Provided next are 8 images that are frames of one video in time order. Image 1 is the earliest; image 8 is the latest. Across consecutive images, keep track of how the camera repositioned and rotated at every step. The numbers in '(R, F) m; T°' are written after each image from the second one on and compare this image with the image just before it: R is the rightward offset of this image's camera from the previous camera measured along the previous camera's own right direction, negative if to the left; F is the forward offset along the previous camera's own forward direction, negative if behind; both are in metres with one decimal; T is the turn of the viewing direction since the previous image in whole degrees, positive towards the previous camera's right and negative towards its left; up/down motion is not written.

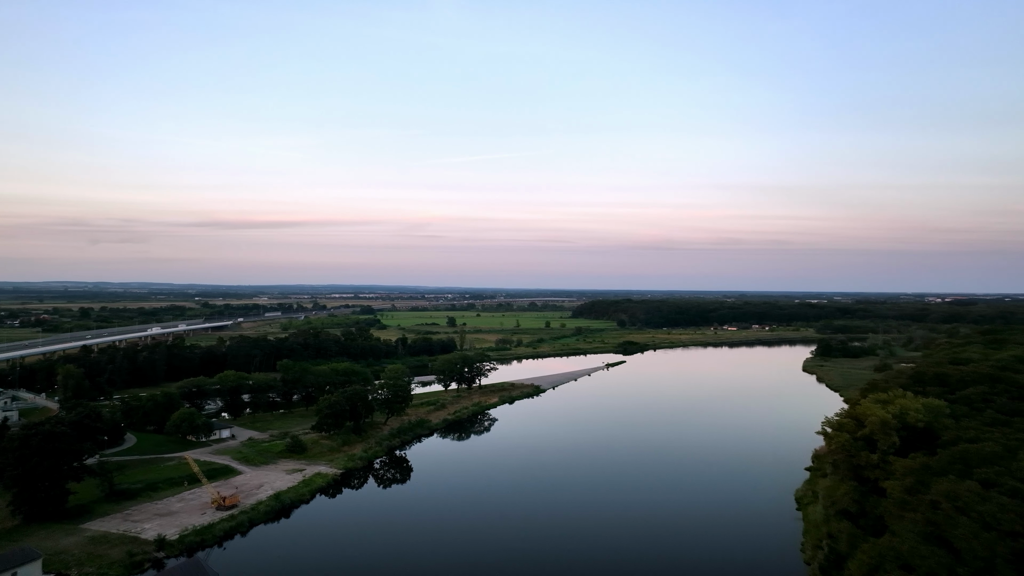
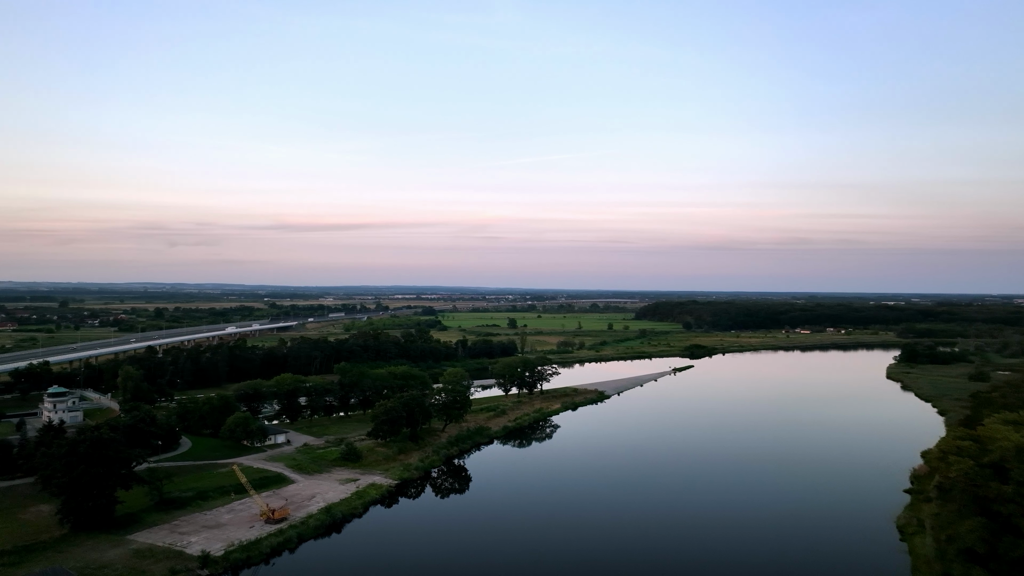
(-0.2, +2.1) m; -5°
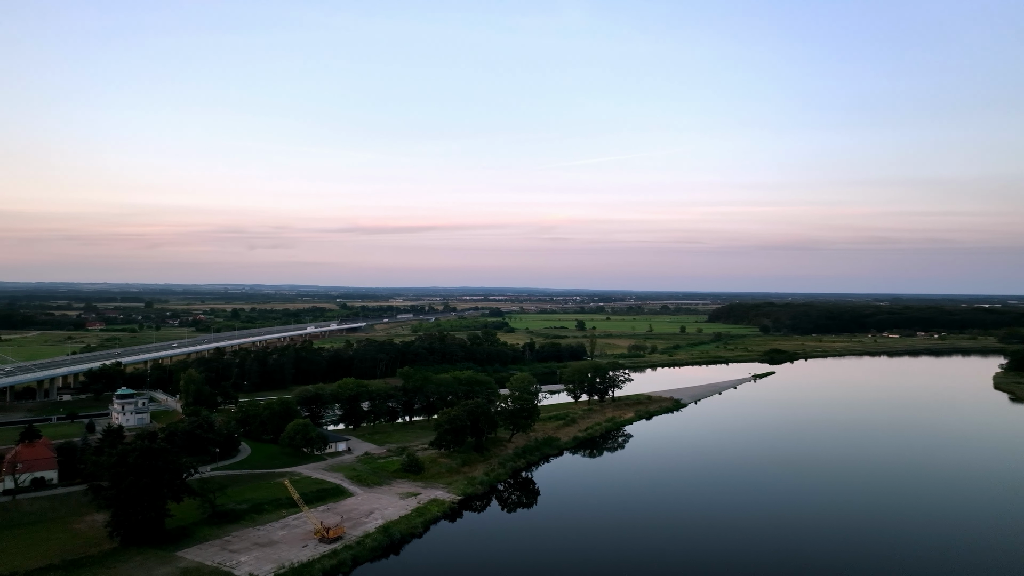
(-0.2, +2.4) m; -5°
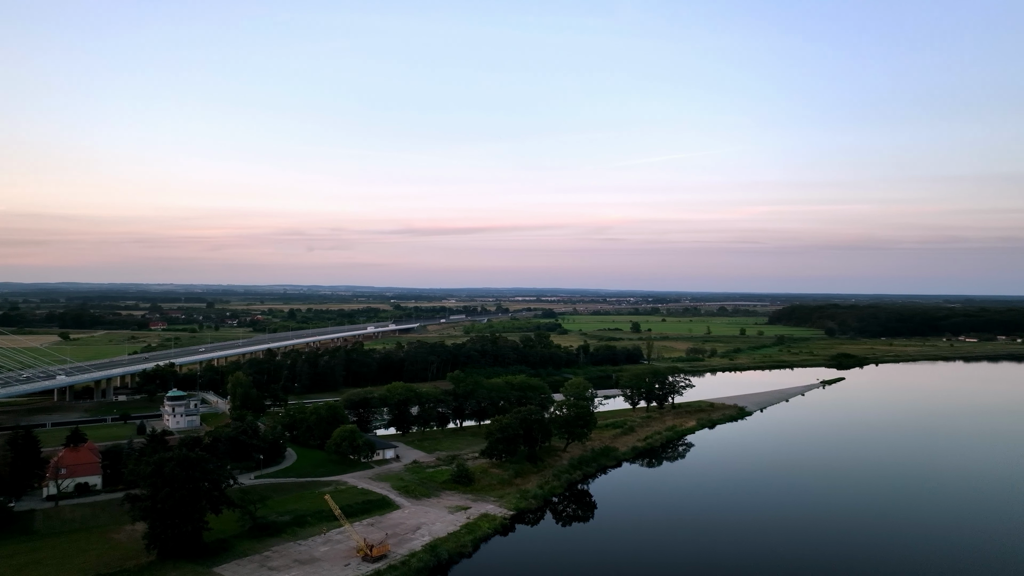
(-0.1, +1.9) m; -4°
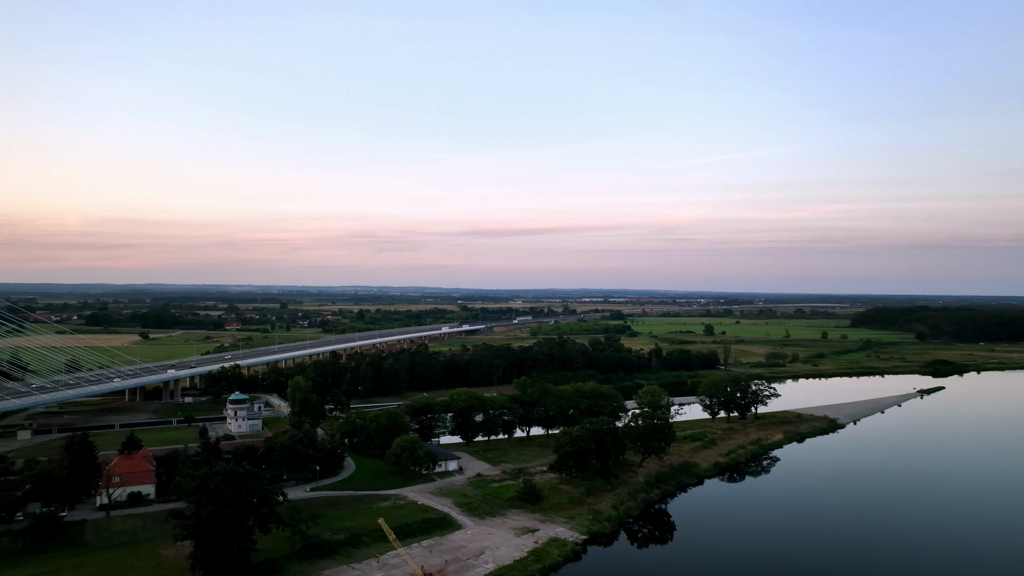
(-0.2, +2.4) m; -5°
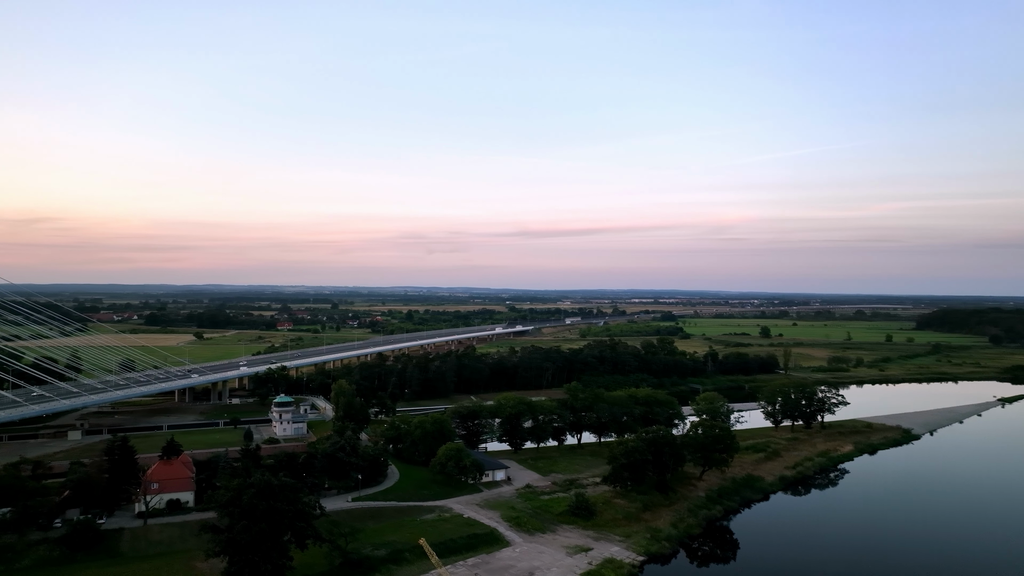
(-0.1, +1.6) m; -4°
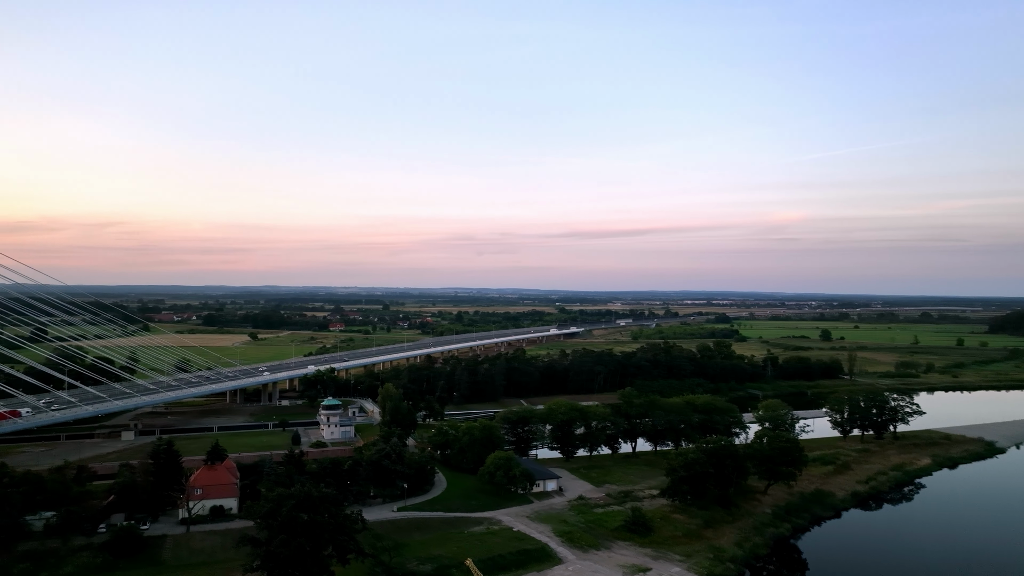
(-0.1, +1.3) m; -4°
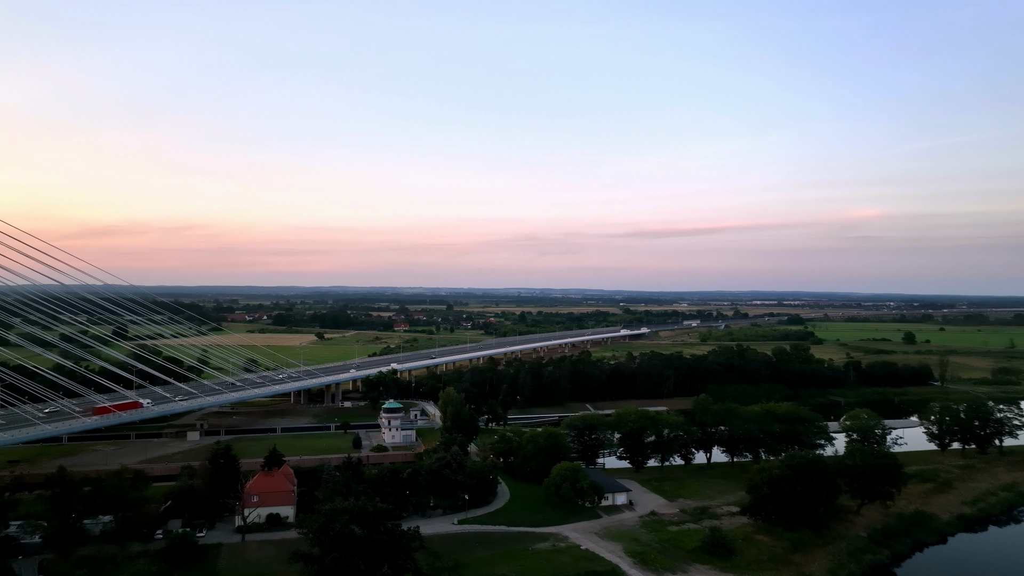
(-0.1, +1.5) m; -5°
